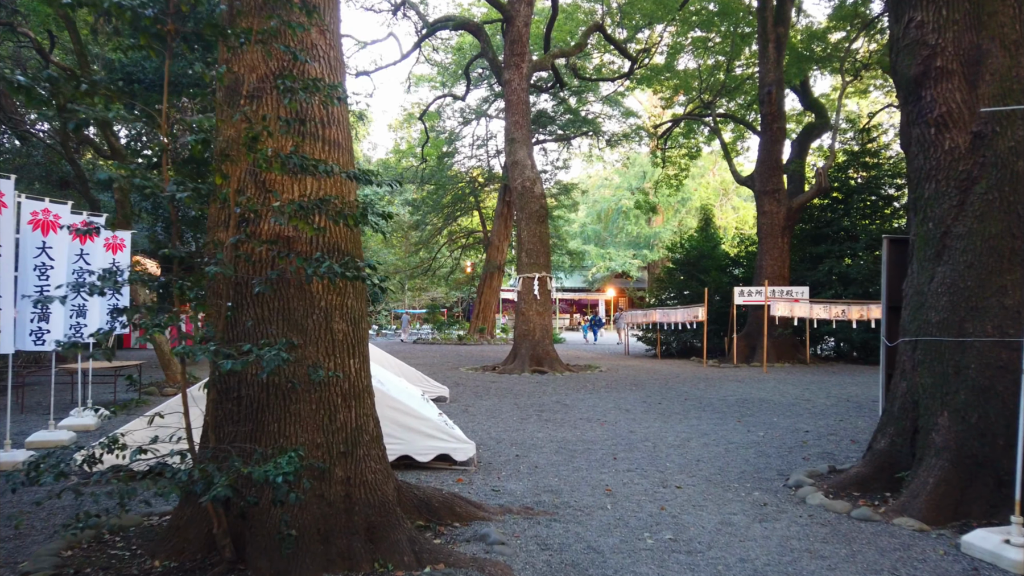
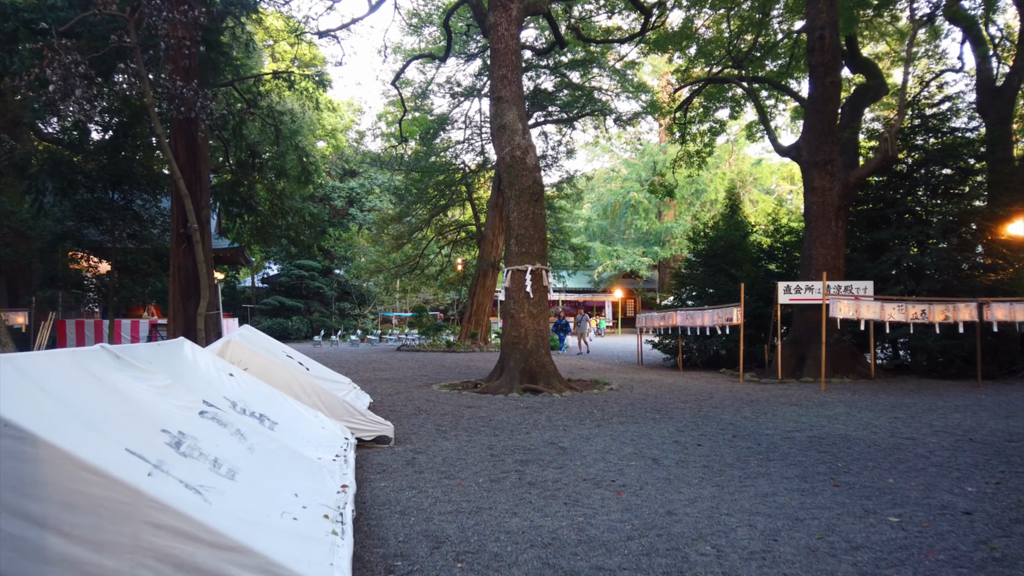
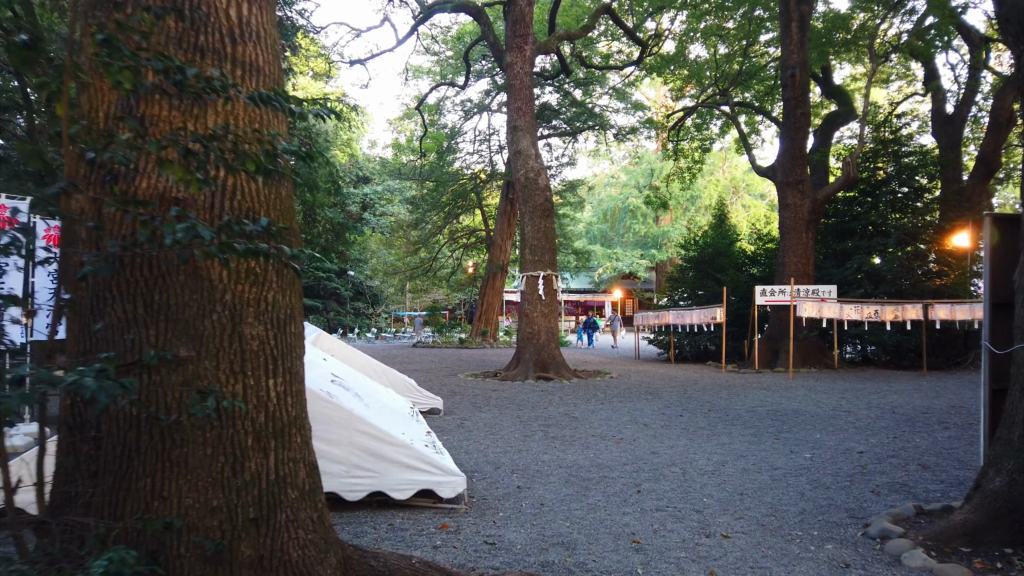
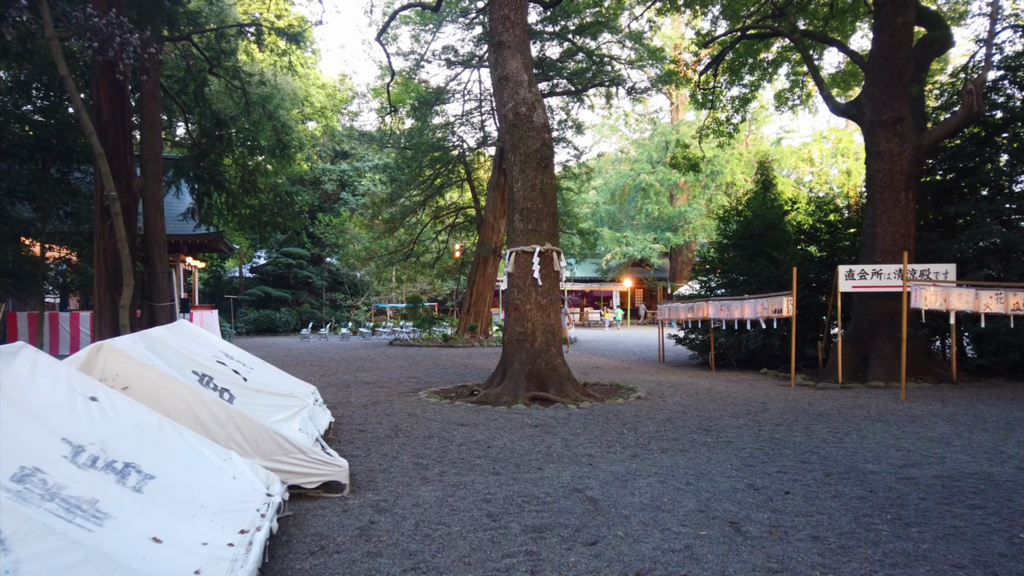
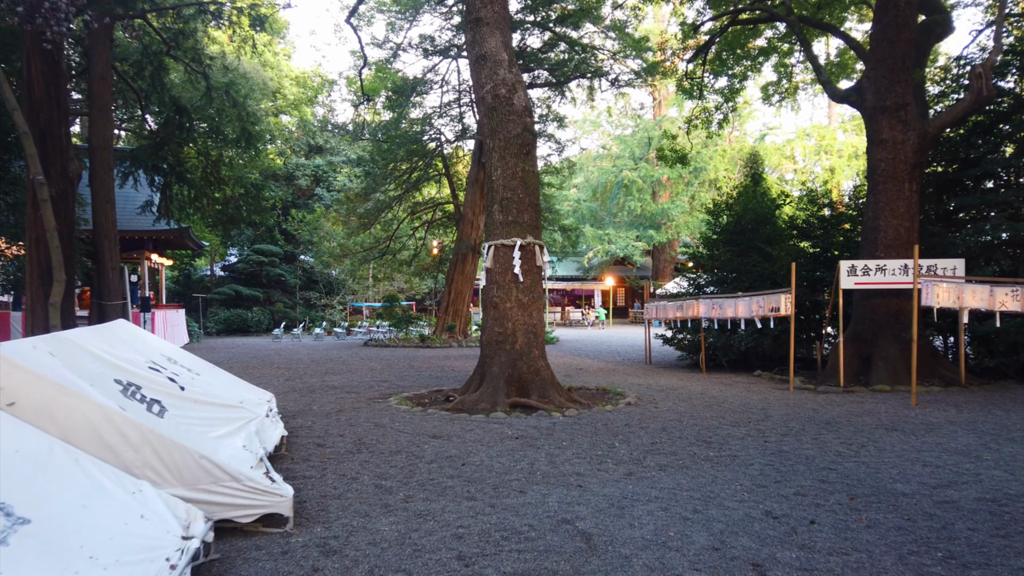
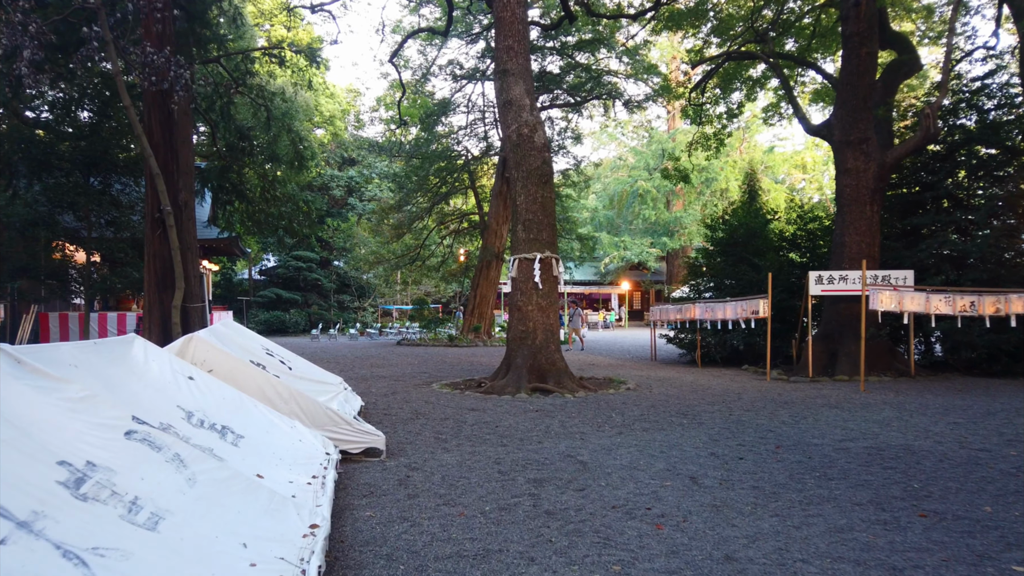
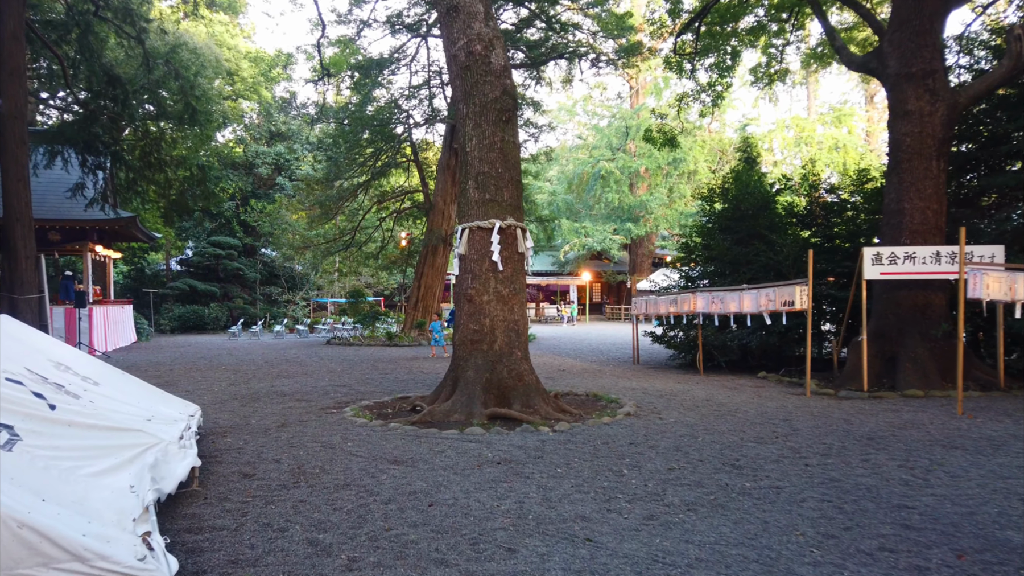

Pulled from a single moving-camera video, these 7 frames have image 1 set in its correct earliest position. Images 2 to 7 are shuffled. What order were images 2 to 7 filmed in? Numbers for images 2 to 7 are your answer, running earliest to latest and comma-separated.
3, 2, 6, 4, 5, 7
